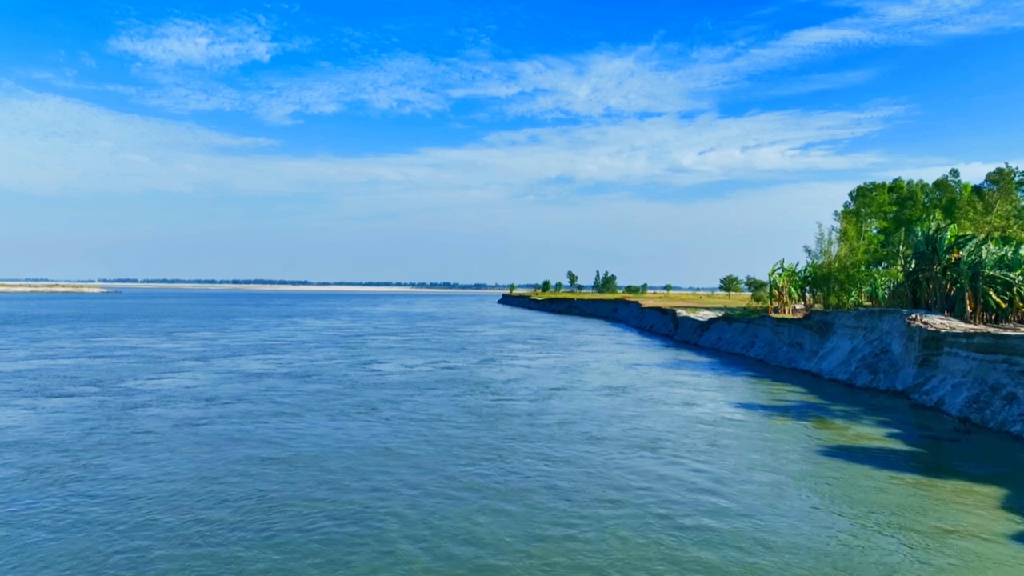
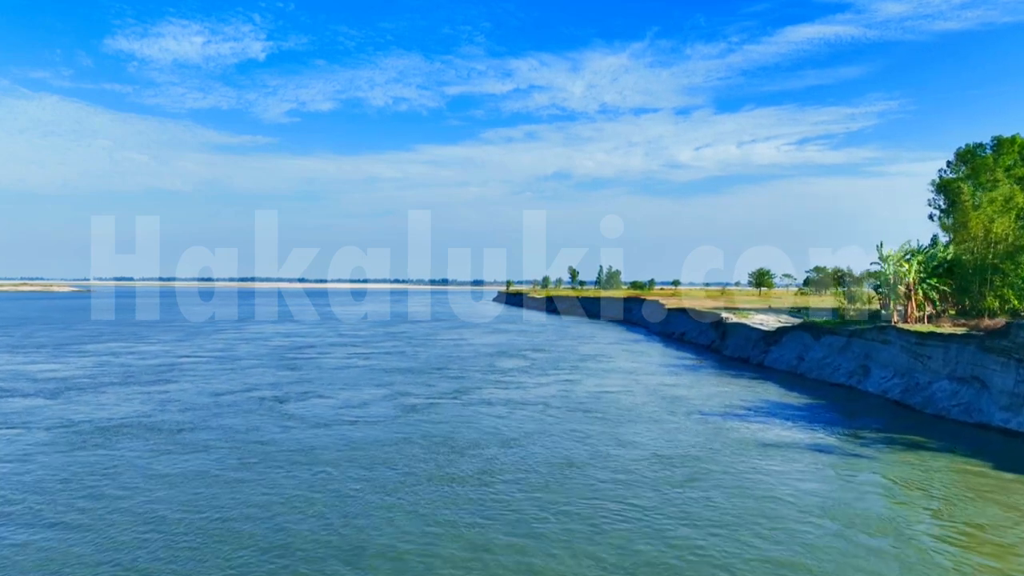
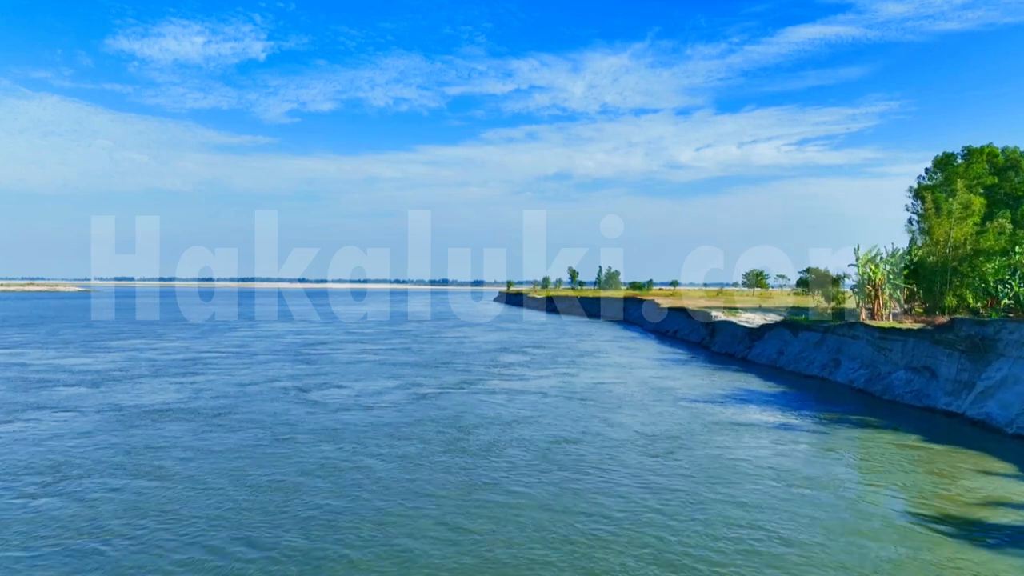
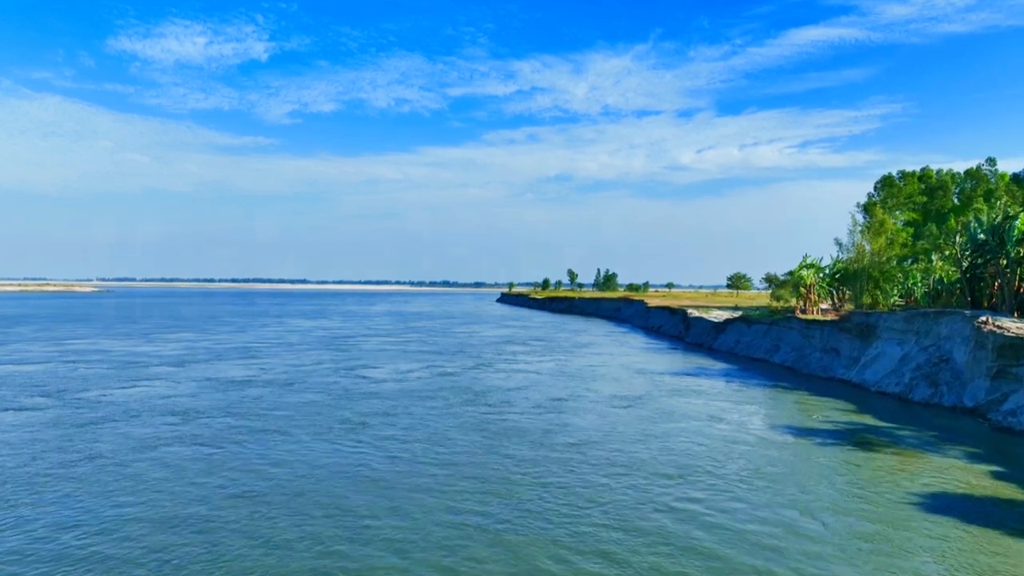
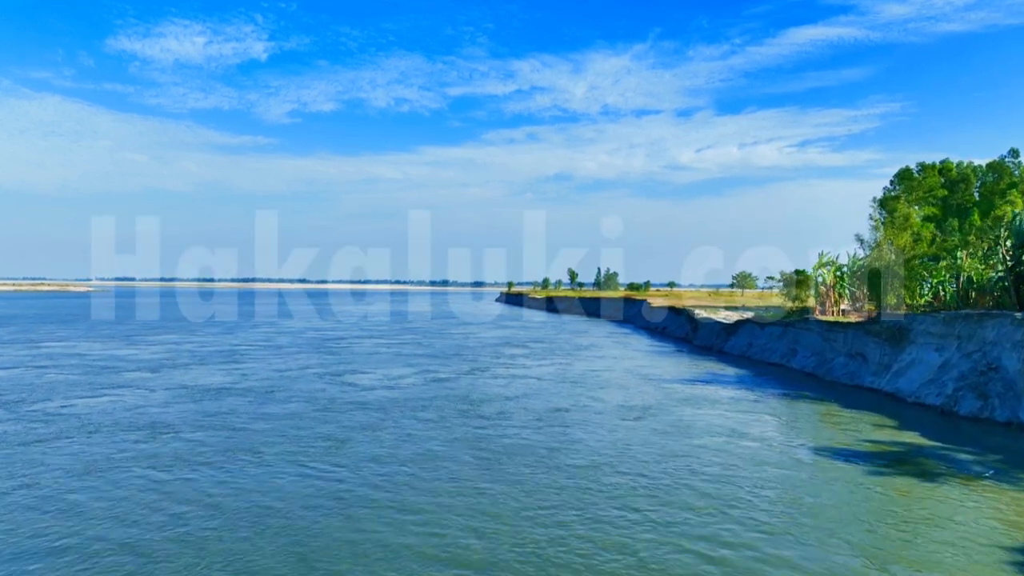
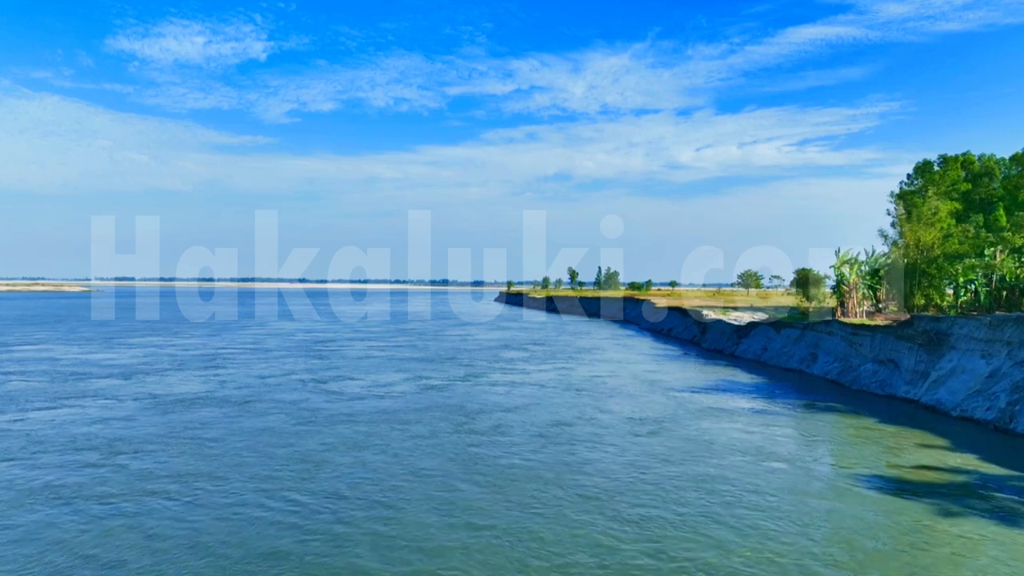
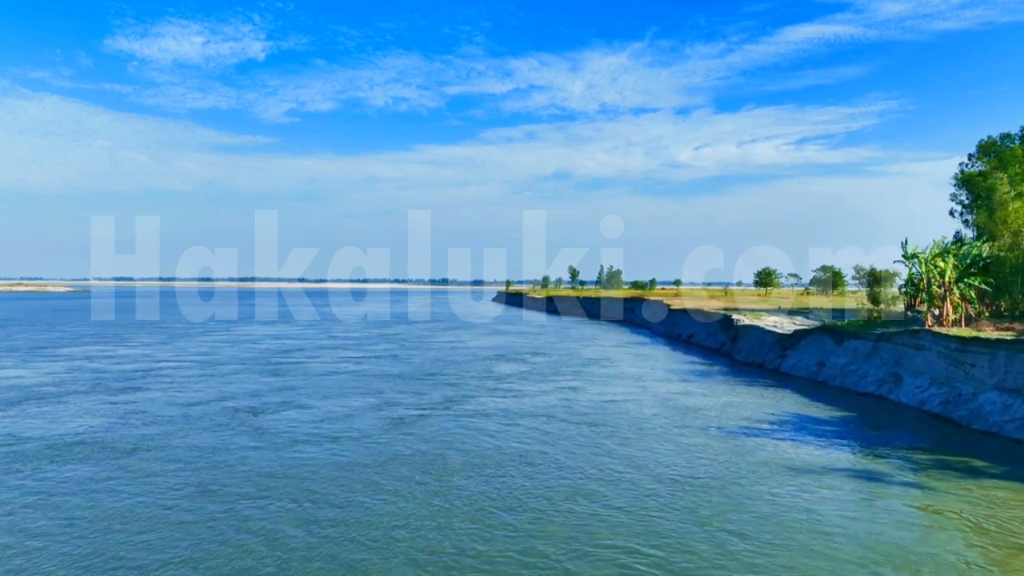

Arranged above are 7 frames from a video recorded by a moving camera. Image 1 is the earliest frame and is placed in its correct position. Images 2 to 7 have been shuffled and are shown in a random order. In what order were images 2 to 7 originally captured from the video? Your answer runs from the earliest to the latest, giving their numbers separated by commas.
4, 5, 6, 3, 2, 7
